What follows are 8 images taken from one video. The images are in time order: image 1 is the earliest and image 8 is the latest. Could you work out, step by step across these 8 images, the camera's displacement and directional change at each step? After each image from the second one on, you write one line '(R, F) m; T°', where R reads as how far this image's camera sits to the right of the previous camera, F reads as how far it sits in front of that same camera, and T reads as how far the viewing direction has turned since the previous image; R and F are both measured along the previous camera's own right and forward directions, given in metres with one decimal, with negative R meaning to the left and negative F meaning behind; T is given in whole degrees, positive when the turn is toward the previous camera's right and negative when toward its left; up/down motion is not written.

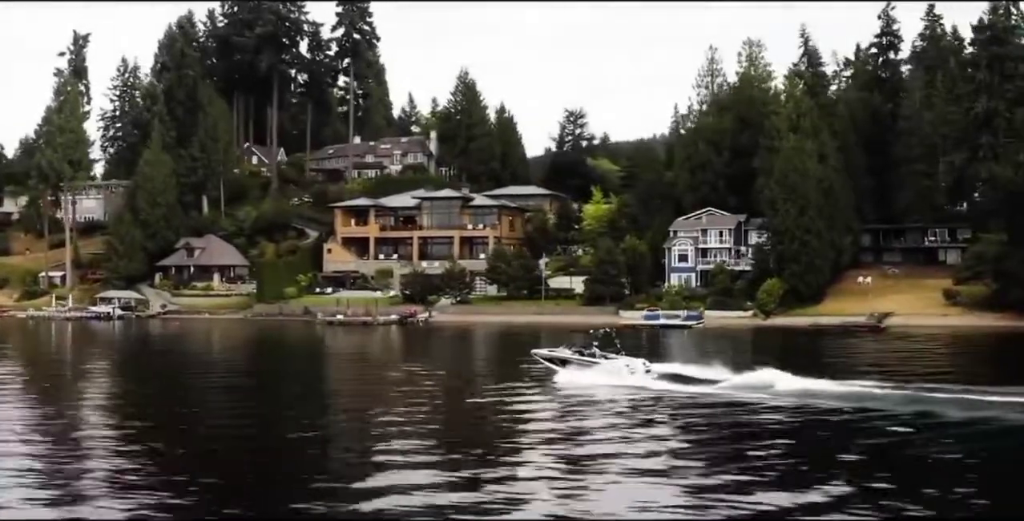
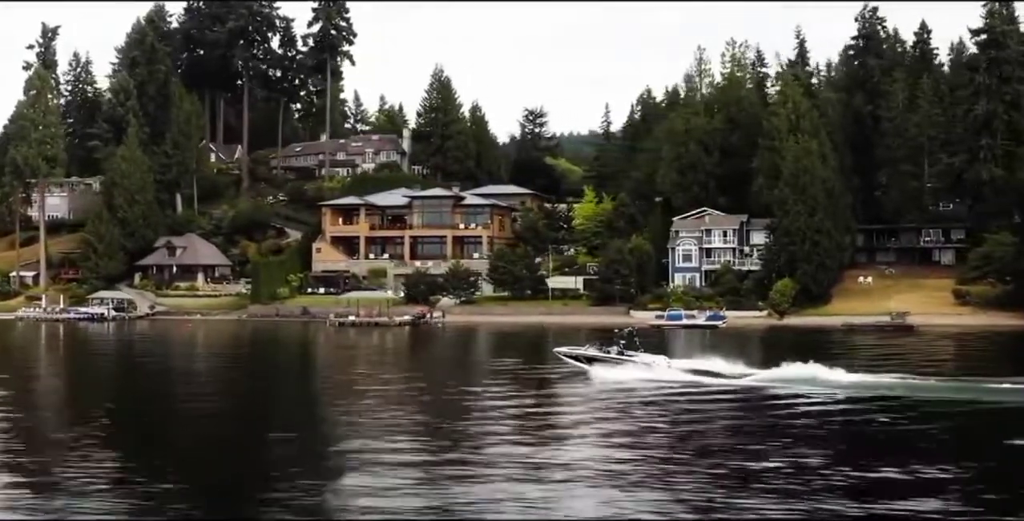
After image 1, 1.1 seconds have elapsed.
(-6.0, +1.0) m; +4°
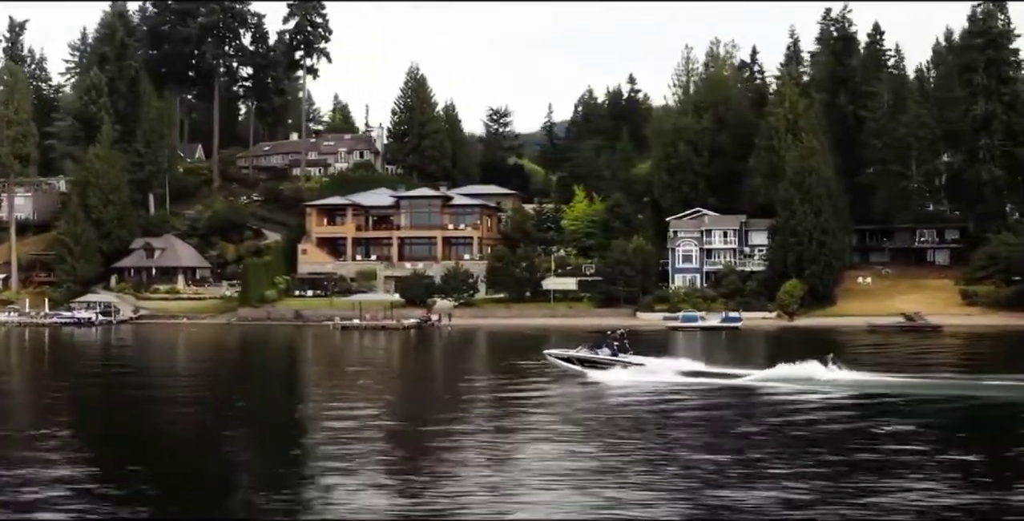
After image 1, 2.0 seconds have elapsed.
(-4.6, +1.8) m; +3°
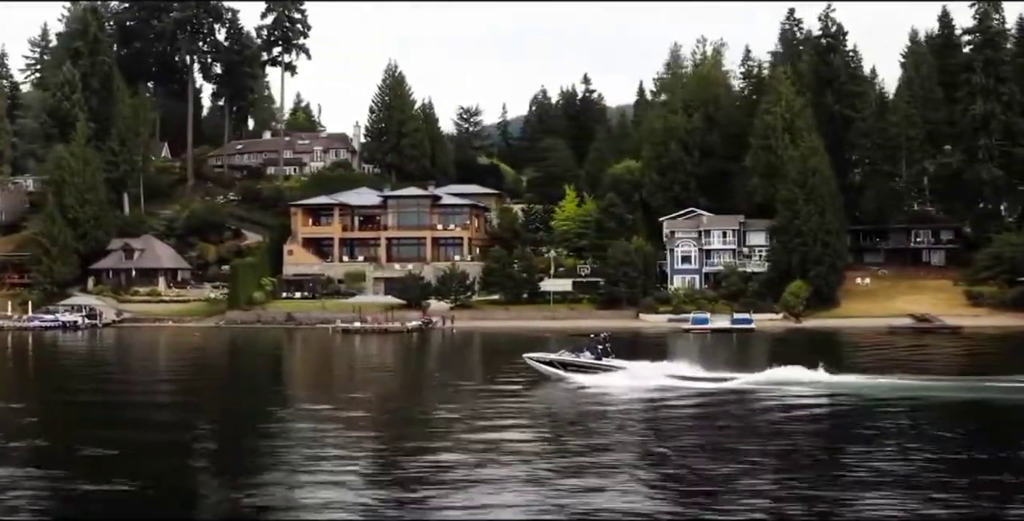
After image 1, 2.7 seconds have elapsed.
(-3.4, +1.8) m; +2°
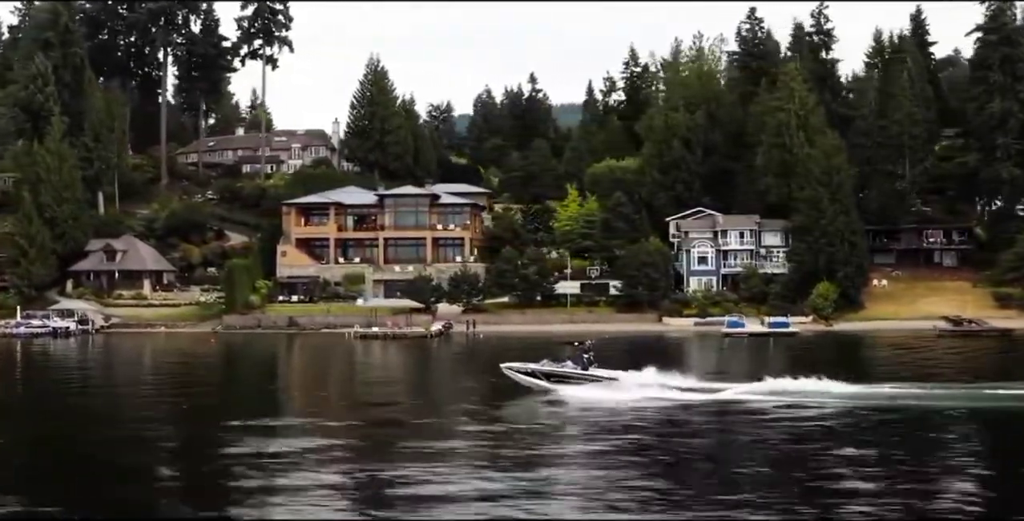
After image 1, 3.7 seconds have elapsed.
(-5.1, +3.5) m; +3°
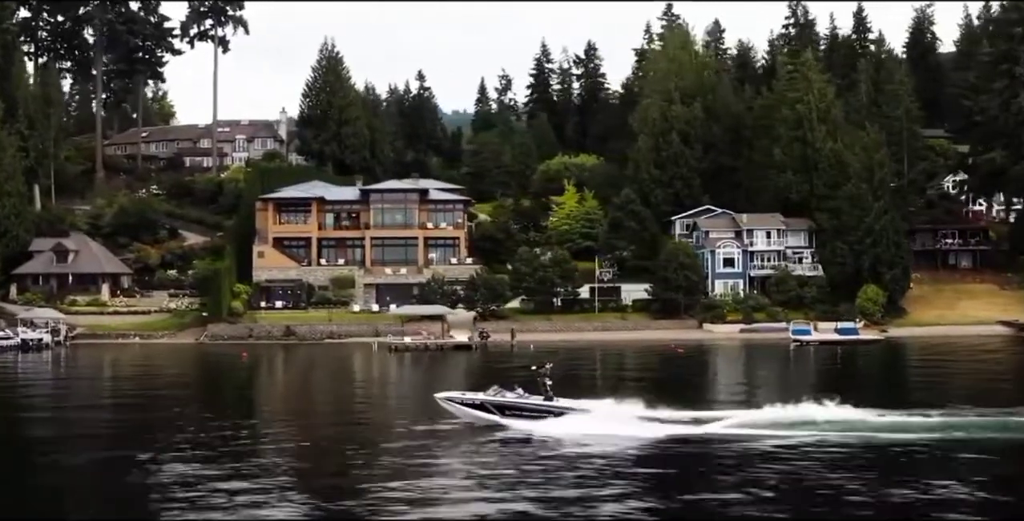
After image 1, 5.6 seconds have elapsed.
(-9.1, +7.5) m; +6°
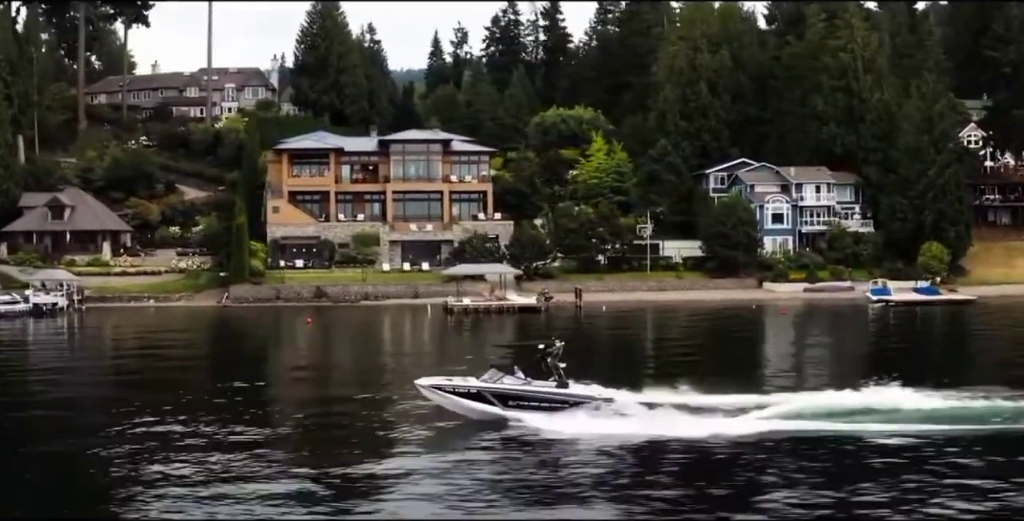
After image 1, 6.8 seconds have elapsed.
(-6.0, +4.8) m; +3°
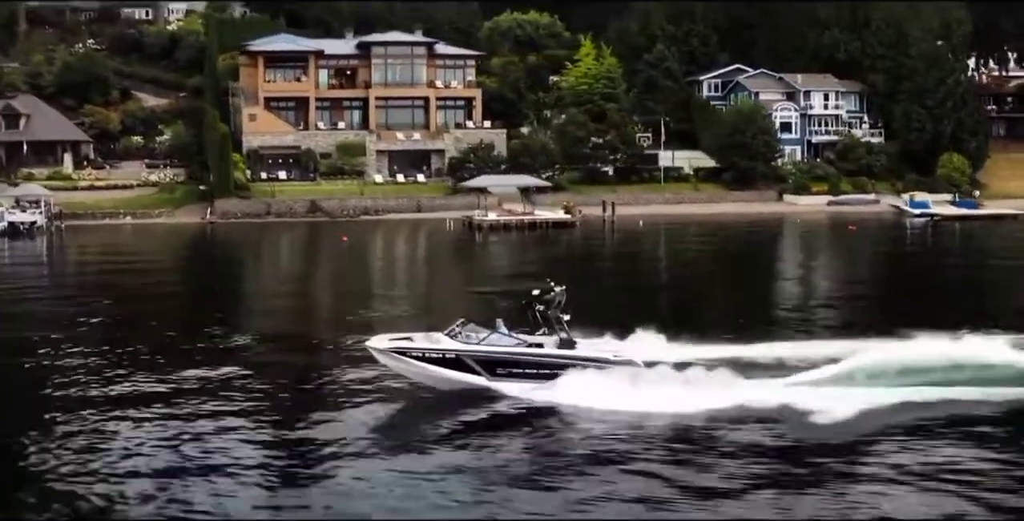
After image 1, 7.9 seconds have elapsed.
(-5.2, +4.0) m; +4°
